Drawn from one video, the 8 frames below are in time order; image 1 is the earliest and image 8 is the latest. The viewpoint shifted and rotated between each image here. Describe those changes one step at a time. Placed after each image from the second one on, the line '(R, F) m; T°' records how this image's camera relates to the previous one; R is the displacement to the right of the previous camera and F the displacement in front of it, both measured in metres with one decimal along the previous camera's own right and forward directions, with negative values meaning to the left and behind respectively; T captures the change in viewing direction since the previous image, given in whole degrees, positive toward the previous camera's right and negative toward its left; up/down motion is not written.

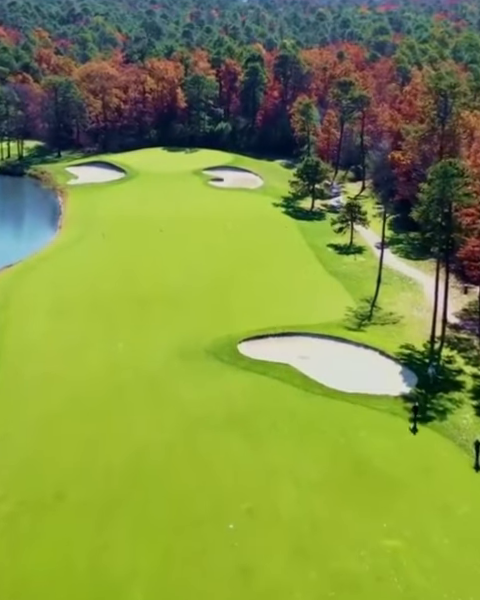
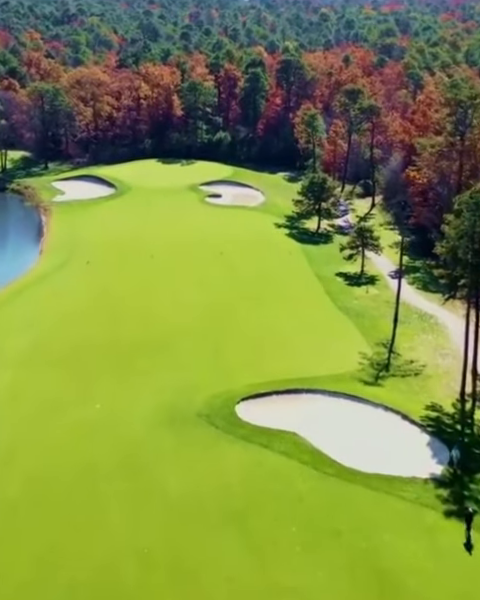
(+0.1, +6.0) m; 0°
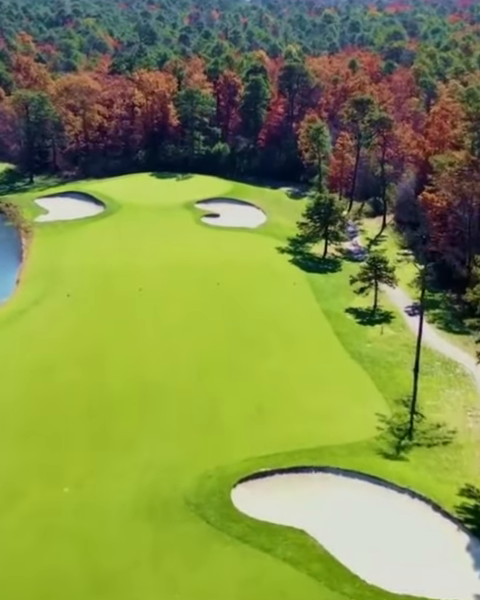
(+0.2, +5.8) m; 0°
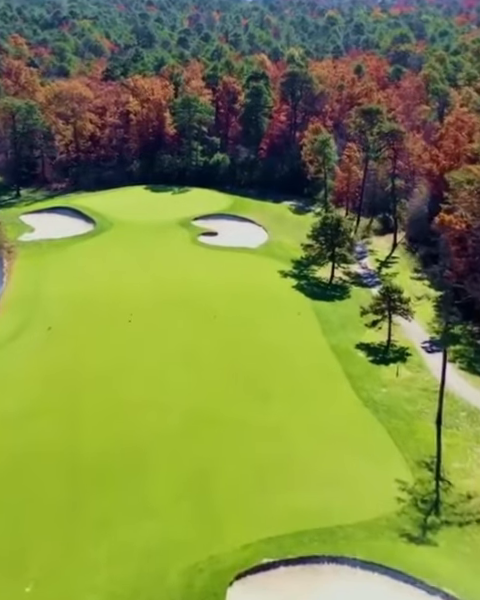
(+0.1, +4.8) m; 0°
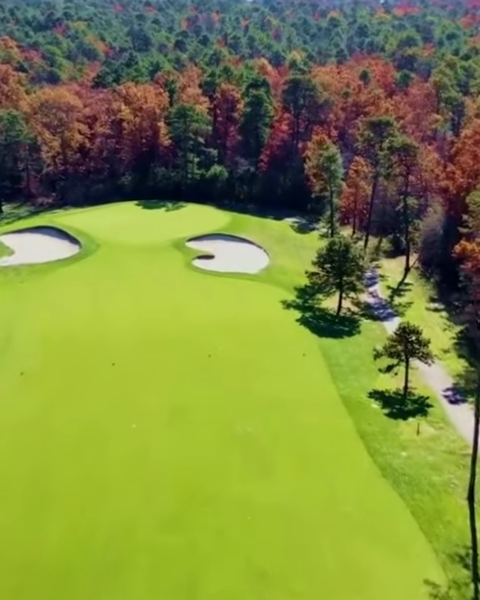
(+0.1, +5.2) m; 0°
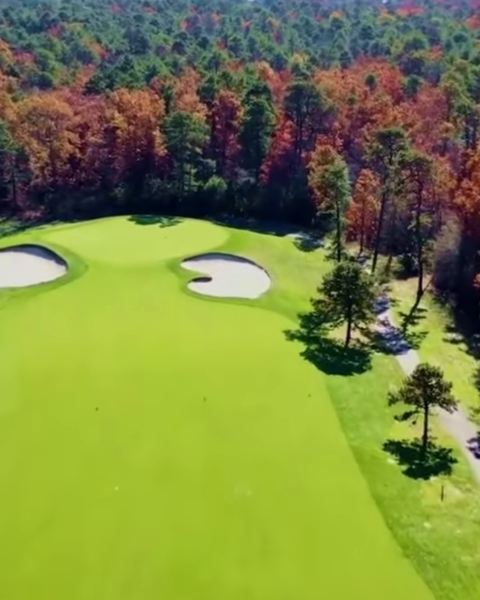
(+0.1, +4.4) m; 0°
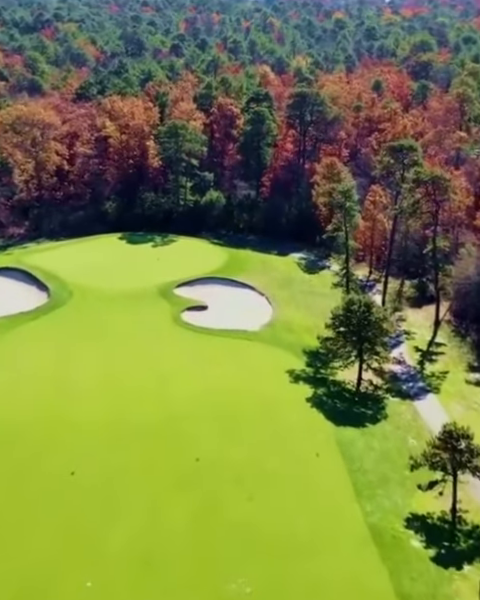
(0.0, +4.9) m; 0°
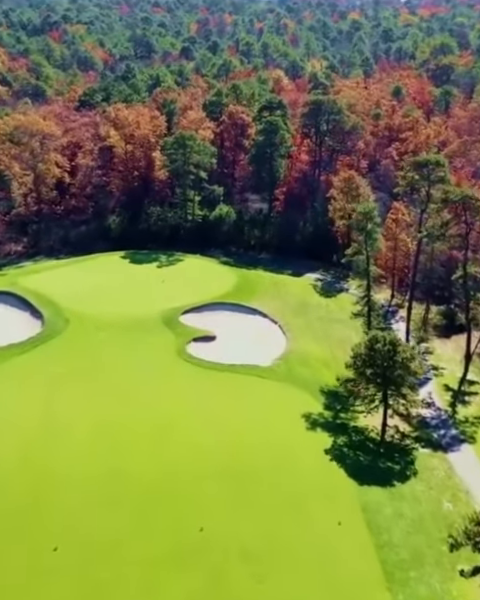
(0.0, +4.3) m; -1°
